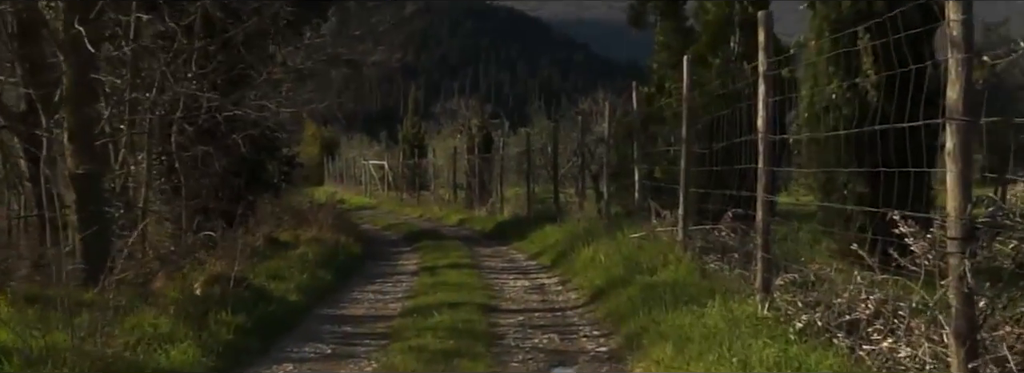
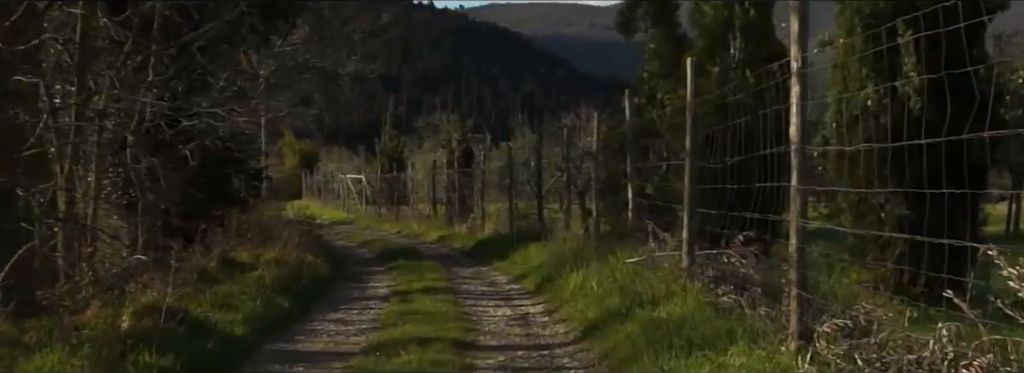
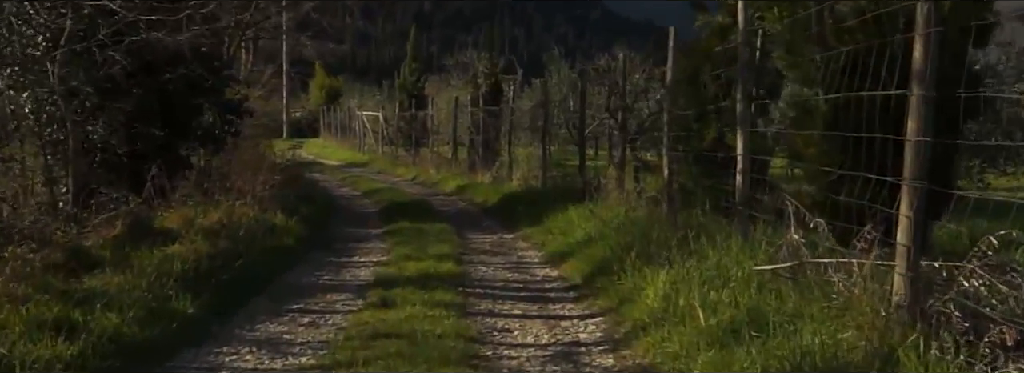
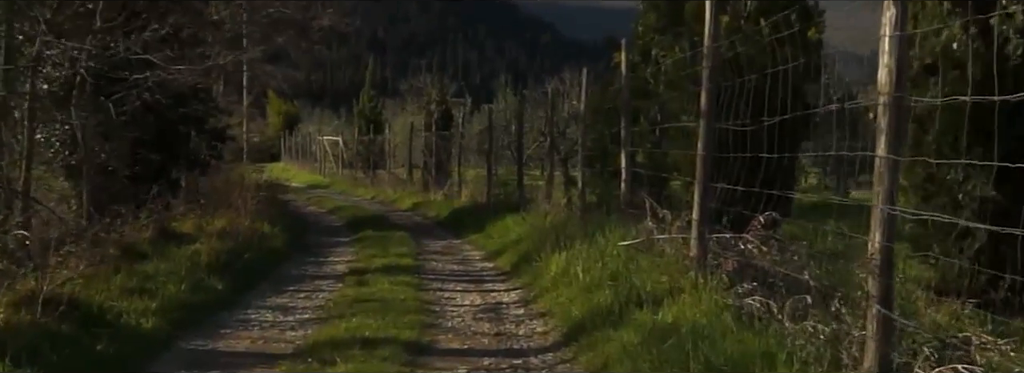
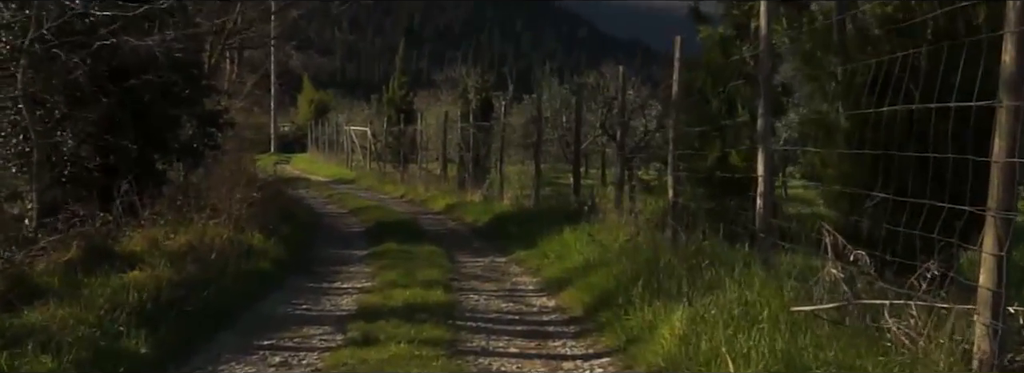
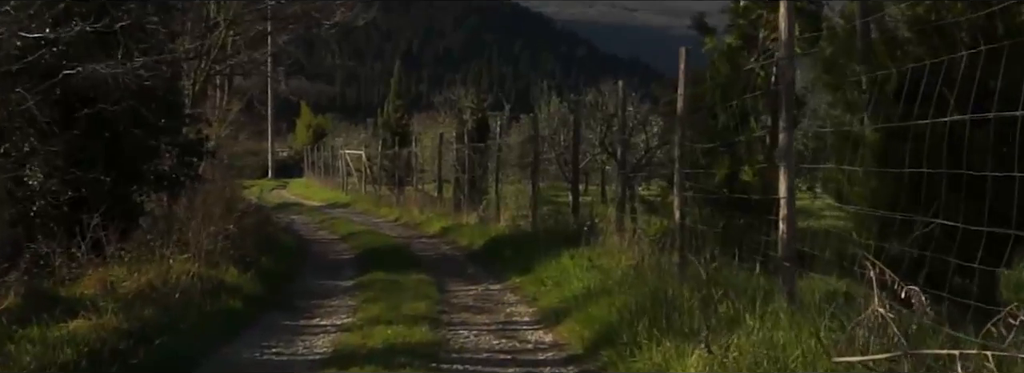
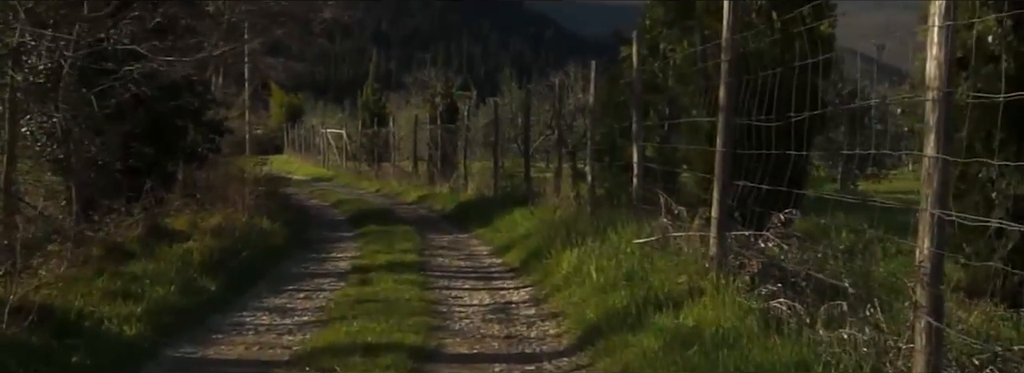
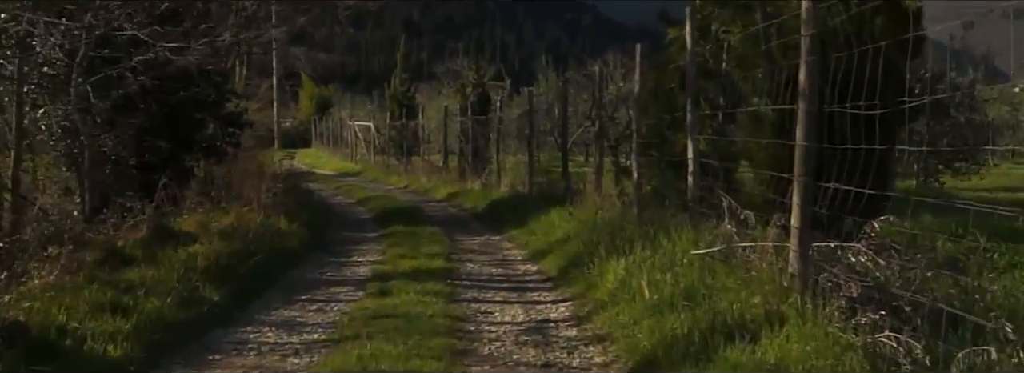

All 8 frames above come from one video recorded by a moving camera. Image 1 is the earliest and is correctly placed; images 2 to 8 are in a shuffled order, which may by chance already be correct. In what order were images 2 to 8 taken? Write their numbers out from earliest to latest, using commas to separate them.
2, 4, 7, 8, 3, 5, 6
